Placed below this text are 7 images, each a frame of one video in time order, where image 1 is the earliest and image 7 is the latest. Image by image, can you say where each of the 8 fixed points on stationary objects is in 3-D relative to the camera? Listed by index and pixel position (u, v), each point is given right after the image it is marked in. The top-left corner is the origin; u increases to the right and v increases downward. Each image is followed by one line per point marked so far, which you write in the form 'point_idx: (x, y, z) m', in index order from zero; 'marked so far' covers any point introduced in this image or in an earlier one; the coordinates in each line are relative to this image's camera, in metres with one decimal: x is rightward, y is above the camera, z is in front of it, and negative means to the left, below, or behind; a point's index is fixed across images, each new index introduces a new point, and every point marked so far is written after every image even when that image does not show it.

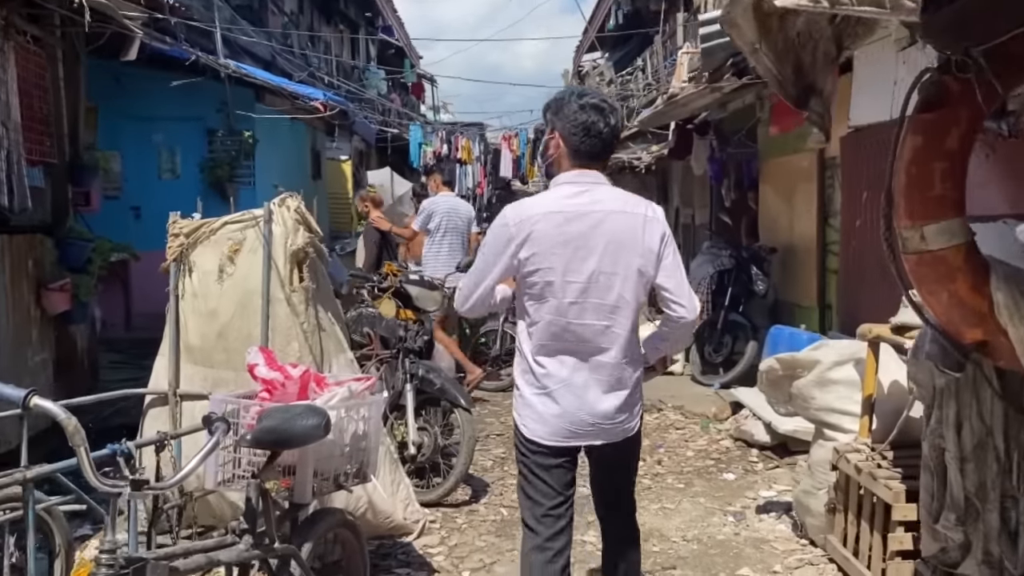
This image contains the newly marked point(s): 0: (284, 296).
0: (-0.9, 0.0, +3.6) m
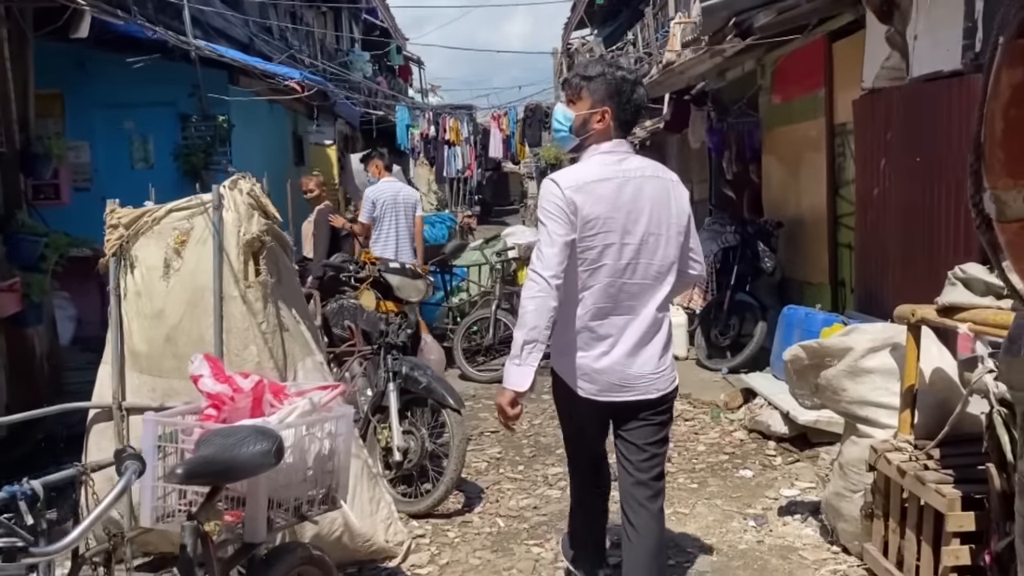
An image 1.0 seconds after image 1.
0: (-1.0, 0.0, +3.2) m
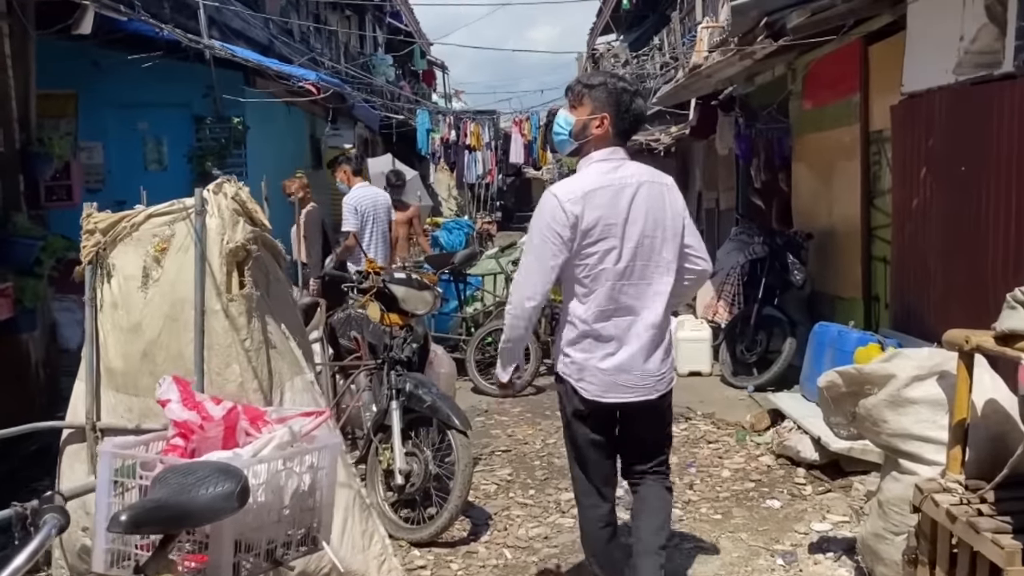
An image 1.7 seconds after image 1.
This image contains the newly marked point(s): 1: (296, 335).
0: (-0.9, -0.1, +2.9) m
1: (-0.8, -0.2, +3.3) m
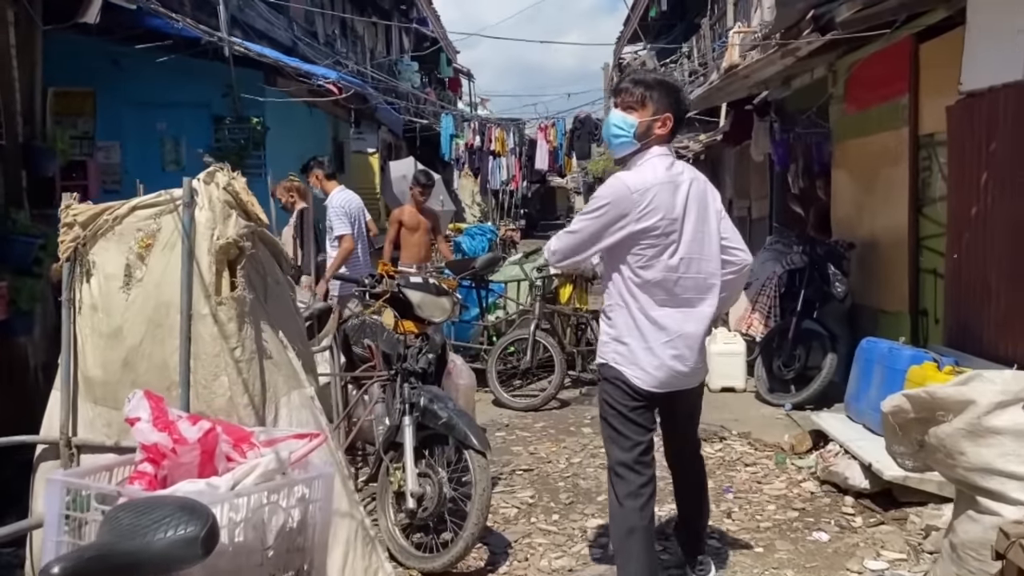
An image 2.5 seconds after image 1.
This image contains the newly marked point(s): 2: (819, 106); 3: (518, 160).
0: (-0.9, -0.1, +2.6) m
1: (-0.7, -0.2, +2.9) m
2: (+2.9, +1.7, +8.3) m
3: (+0.1, +2.8, +19.6) m
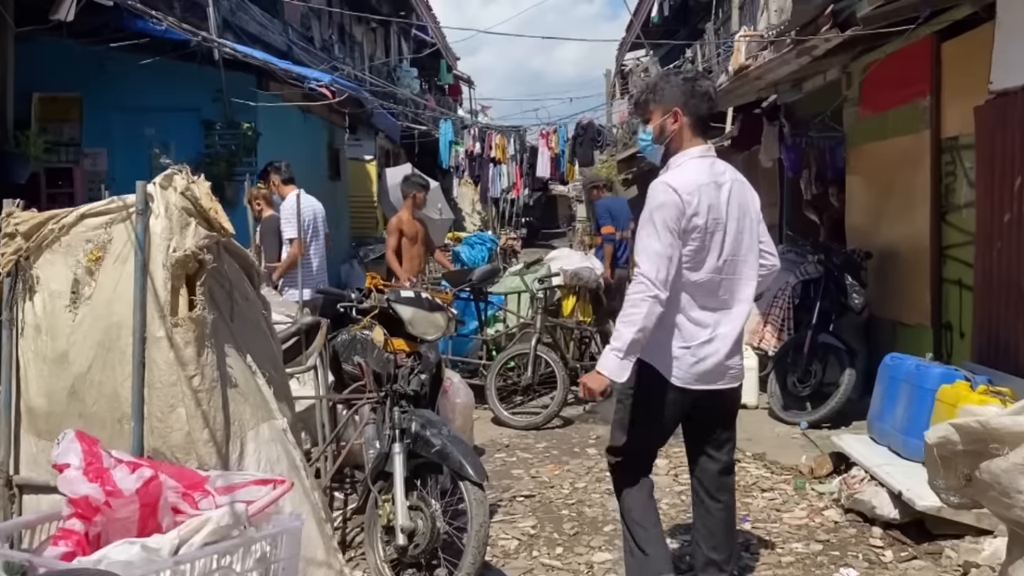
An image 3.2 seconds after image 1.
0: (-0.9, -0.1, +2.2) m
1: (-0.7, -0.2, +2.6) m
2: (+2.9, +1.6, +8.0) m
3: (+0.2, +2.6, +19.3) m
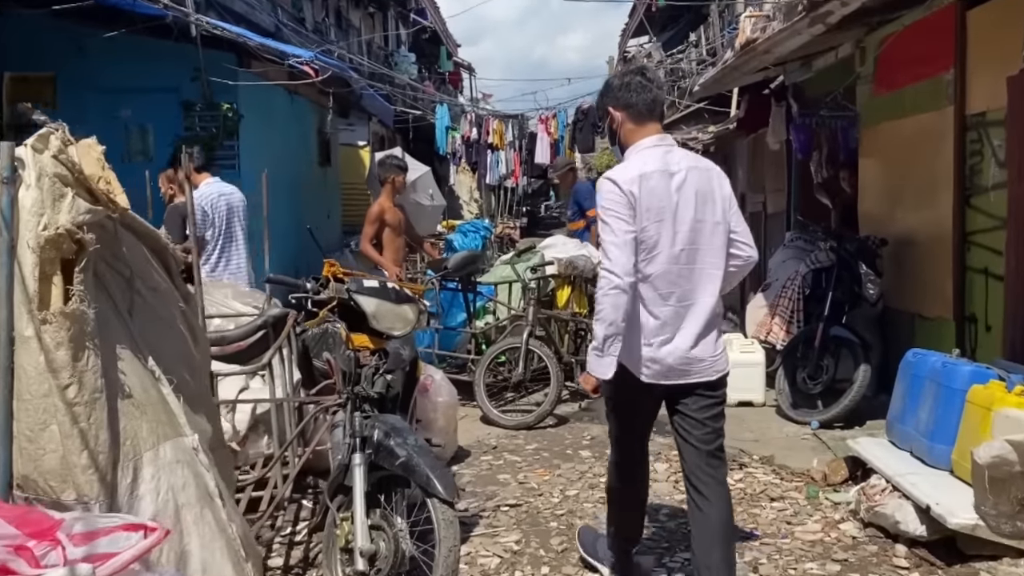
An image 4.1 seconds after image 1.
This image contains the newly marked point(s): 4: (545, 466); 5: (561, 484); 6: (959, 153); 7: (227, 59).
0: (-1.0, -0.1, +1.8) m
1: (-0.8, -0.2, +2.2) m
2: (+2.8, +1.7, +7.5) m
3: (+0.1, +2.8, +18.8) m
4: (+0.2, -1.0, +5.1) m
5: (+0.3, -1.0, +4.8) m
6: (+2.8, +0.8, +5.5) m
7: (-2.8, +2.3, +8.8) m
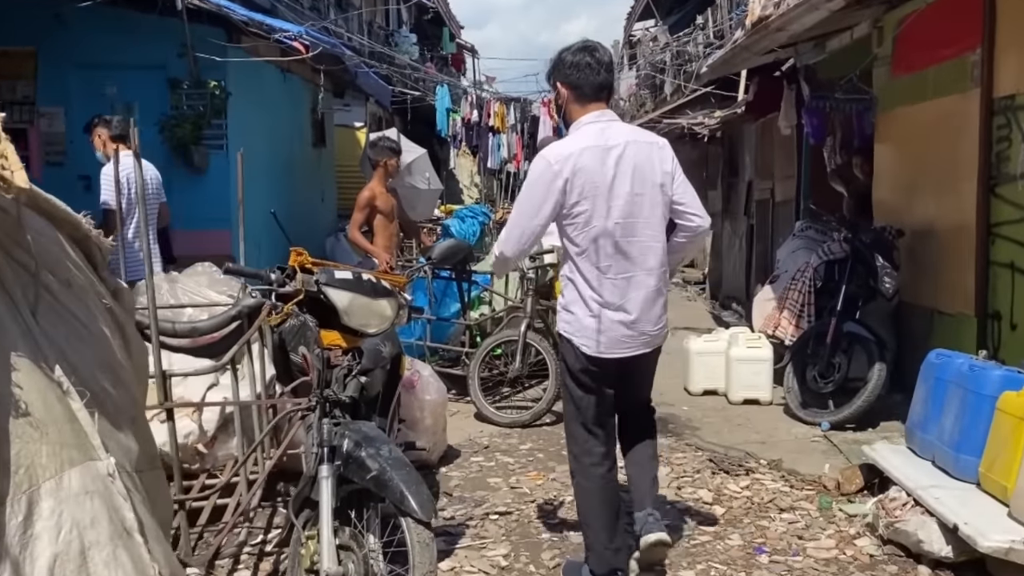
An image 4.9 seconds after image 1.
0: (-1.0, -0.1, +1.5) m
1: (-0.8, -0.2, +1.8) m
2: (+2.8, +1.8, +7.2) m
3: (+0.2, +3.1, +18.4) m
4: (+0.1, -1.0, +4.8) m
5: (+0.2, -1.0, +4.4) m
6: (+2.7, +0.9, +5.1) m
7: (-2.8, +2.4, +8.4) m
